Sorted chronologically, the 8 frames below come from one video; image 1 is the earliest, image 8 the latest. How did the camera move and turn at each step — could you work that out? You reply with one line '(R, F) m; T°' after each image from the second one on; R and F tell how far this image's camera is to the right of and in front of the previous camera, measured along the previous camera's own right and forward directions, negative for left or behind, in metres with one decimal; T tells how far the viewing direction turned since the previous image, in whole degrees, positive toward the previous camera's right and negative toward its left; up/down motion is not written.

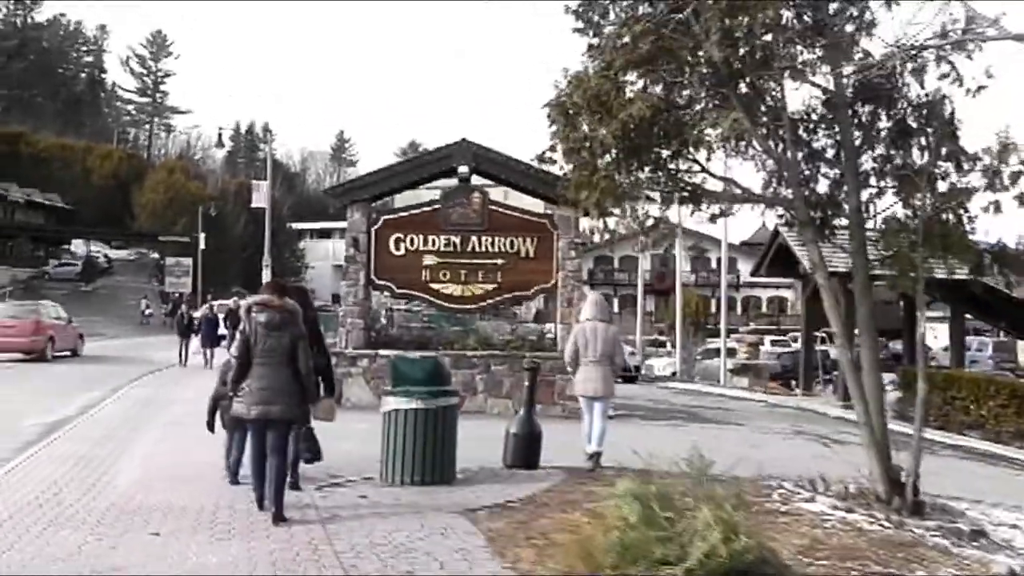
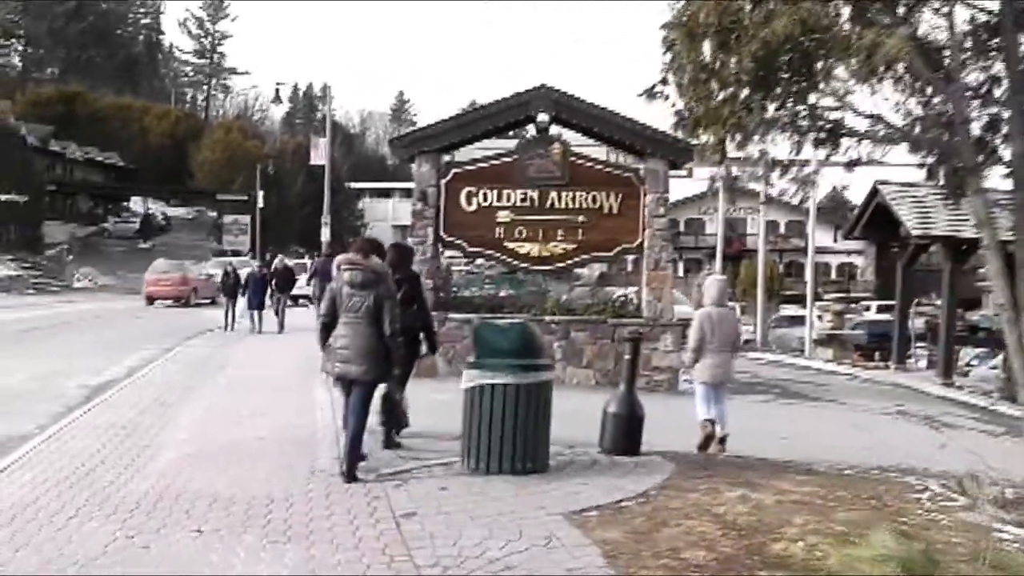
(-0.4, +1.7) m; -3°
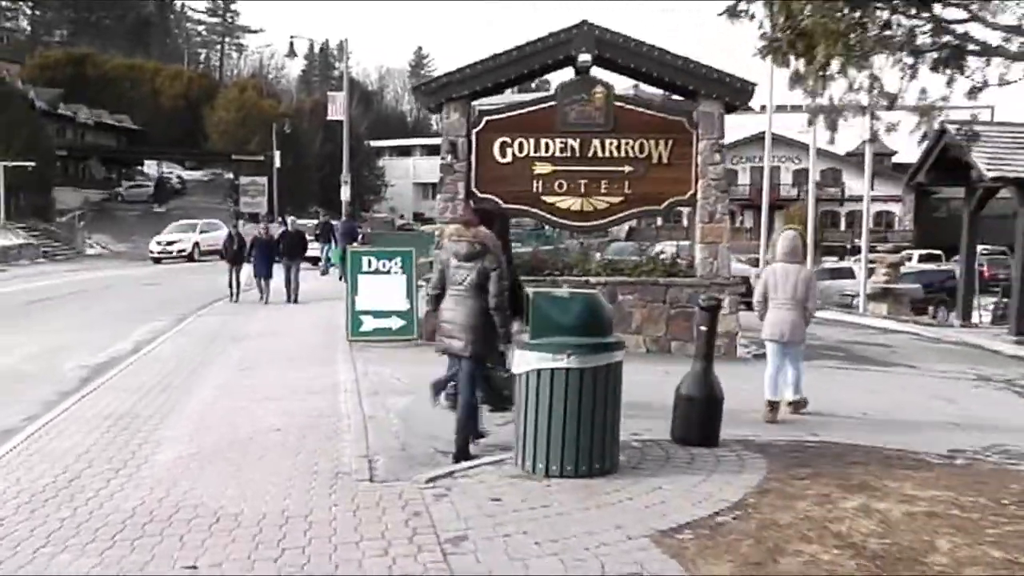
(-0.3, +1.6) m; -1°
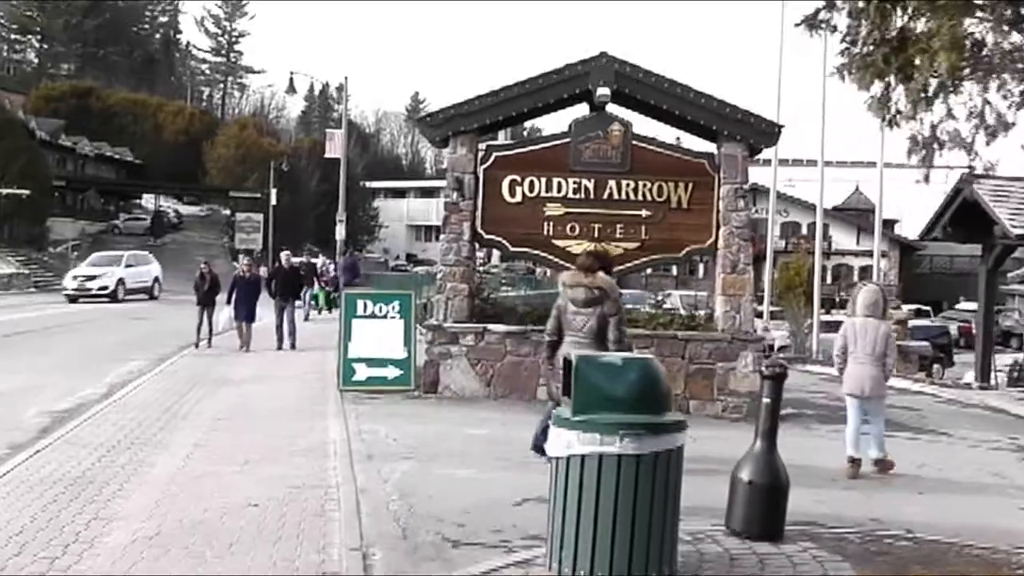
(-0.2, +1.3) m; +1°
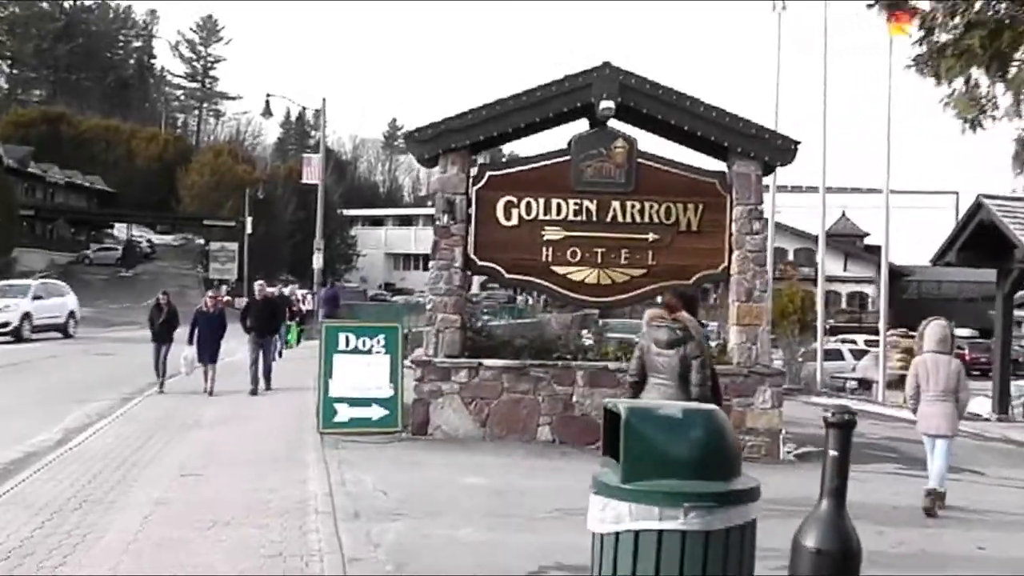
(-0.3, +1.3) m; +1°
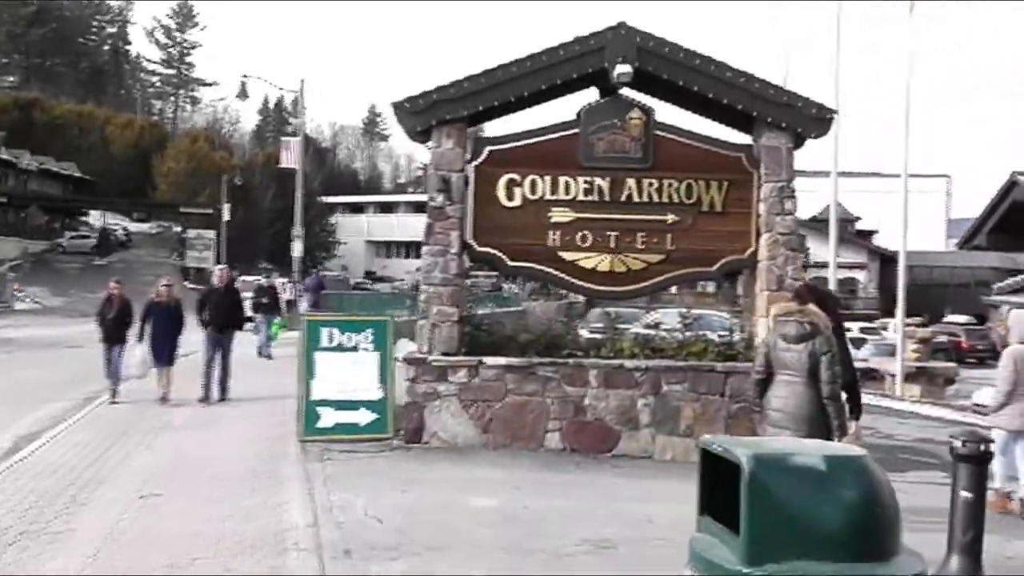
(-0.3, +1.6) m; +1°
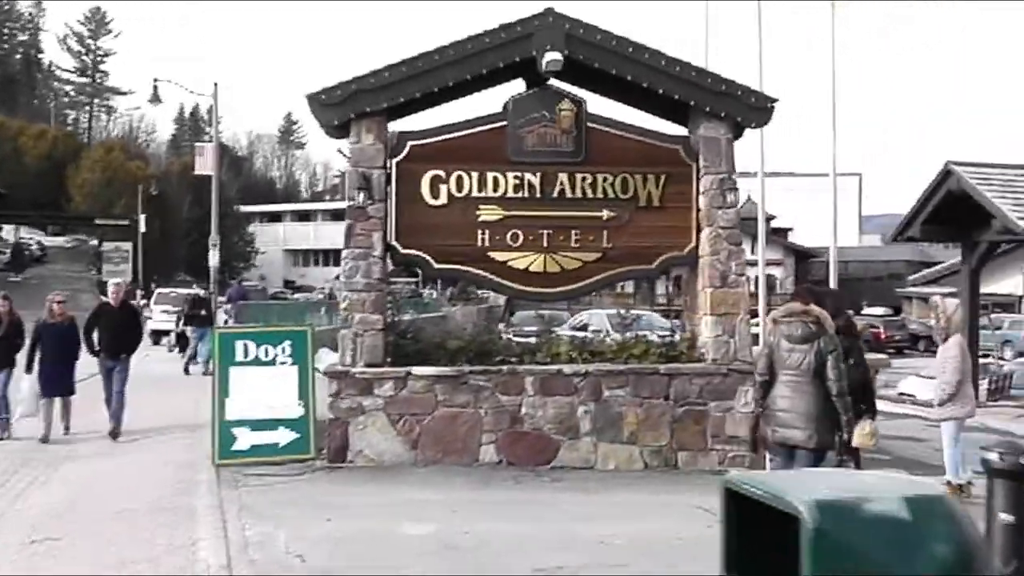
(0.0, +0.8) m; +4°
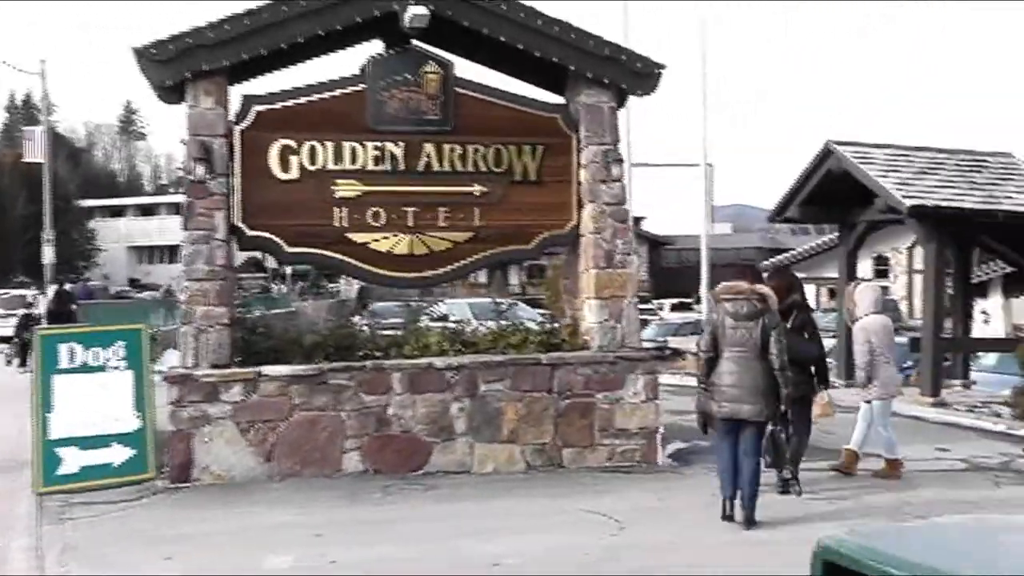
(0.0, +1.3) m; +7°
